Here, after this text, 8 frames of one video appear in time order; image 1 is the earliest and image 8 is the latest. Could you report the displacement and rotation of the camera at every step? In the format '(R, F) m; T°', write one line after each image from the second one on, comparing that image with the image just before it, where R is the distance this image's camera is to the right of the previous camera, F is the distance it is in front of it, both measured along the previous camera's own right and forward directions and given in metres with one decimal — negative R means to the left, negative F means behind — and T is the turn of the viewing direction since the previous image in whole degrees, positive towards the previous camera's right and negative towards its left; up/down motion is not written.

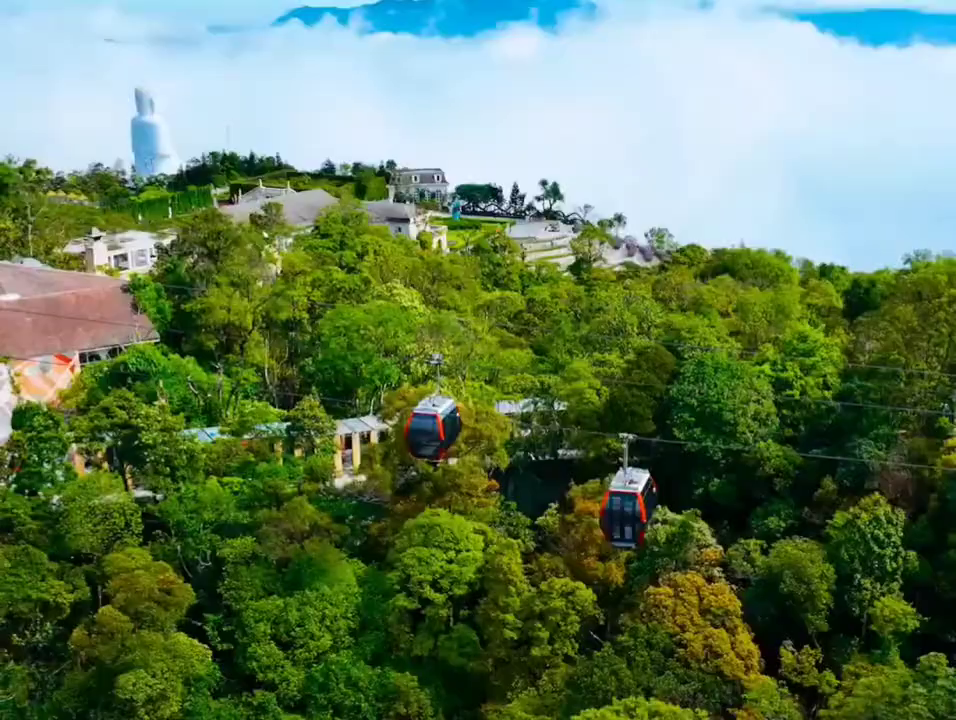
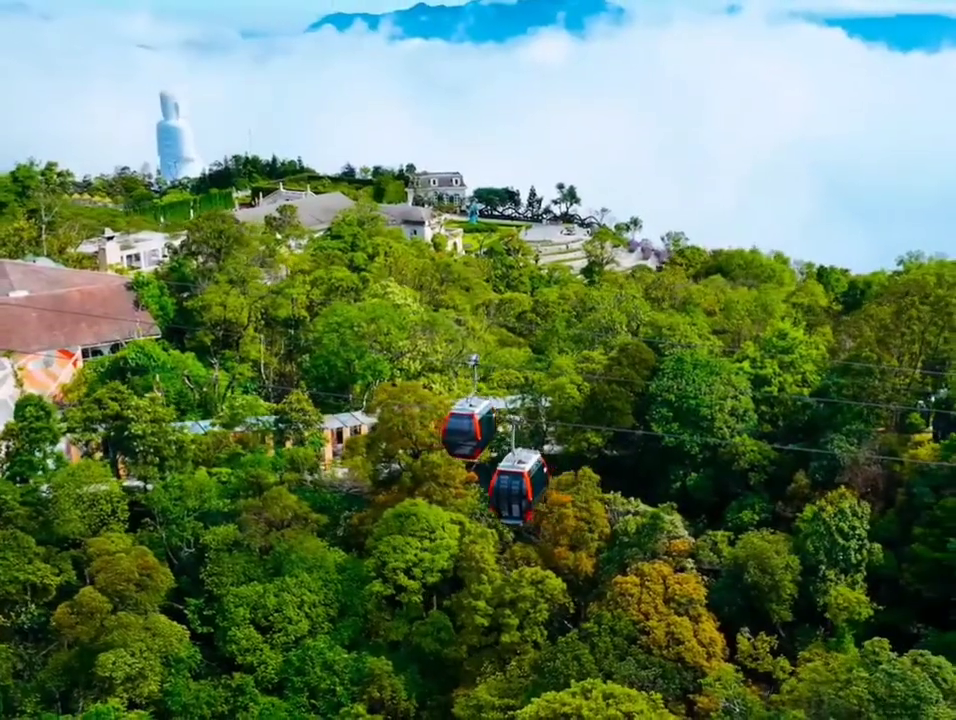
(+1.1, -0.7) m; -1°
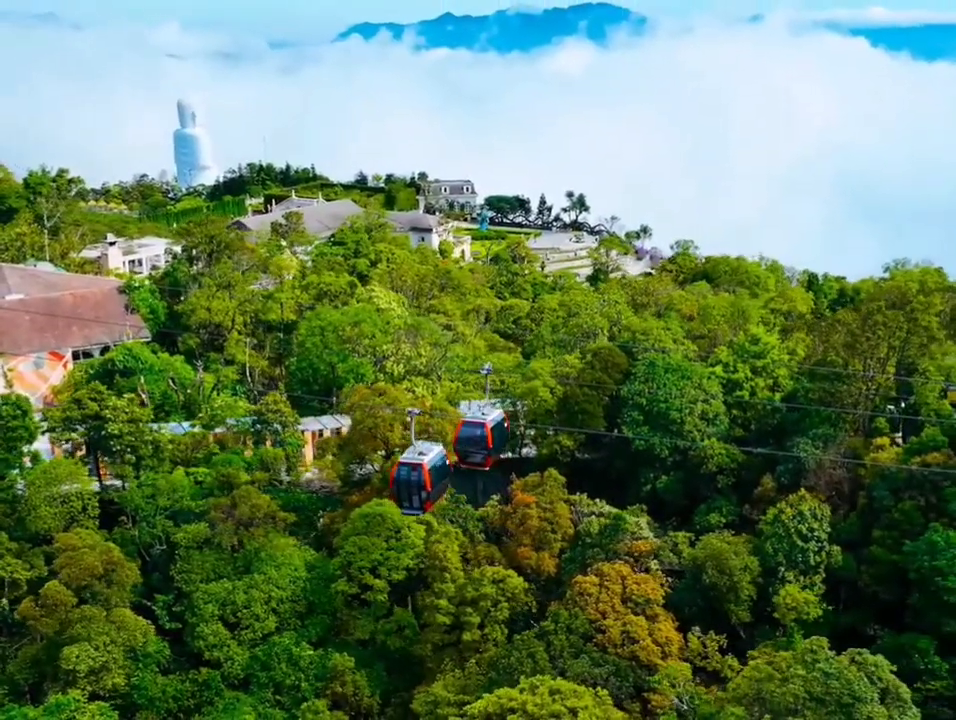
(+1.2, -0.4) m; -1°
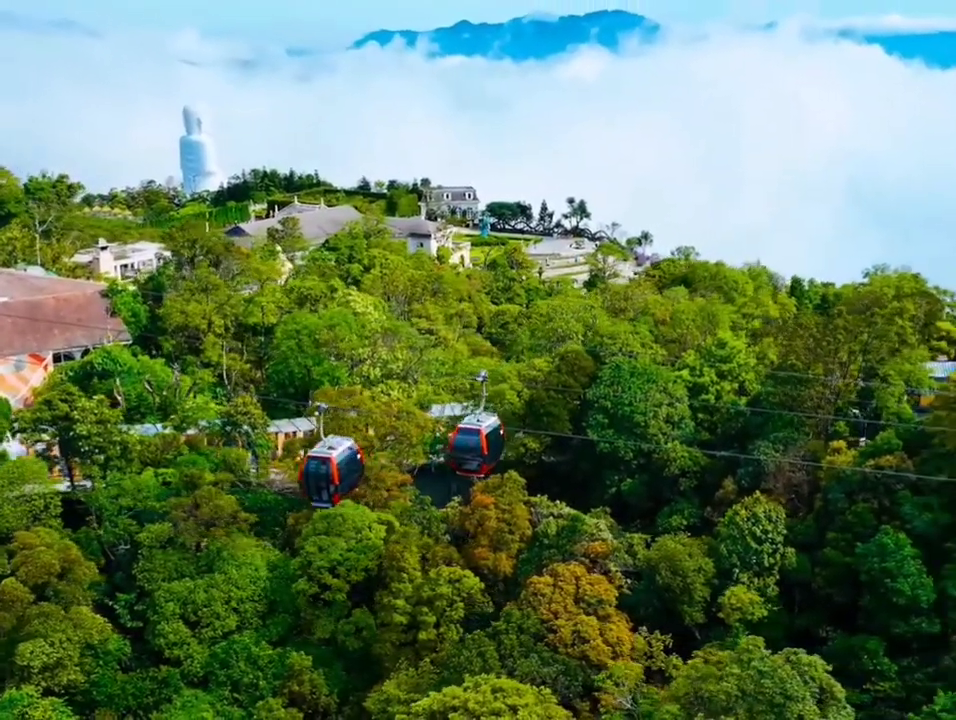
(+1.2, -0.3) m; -1°
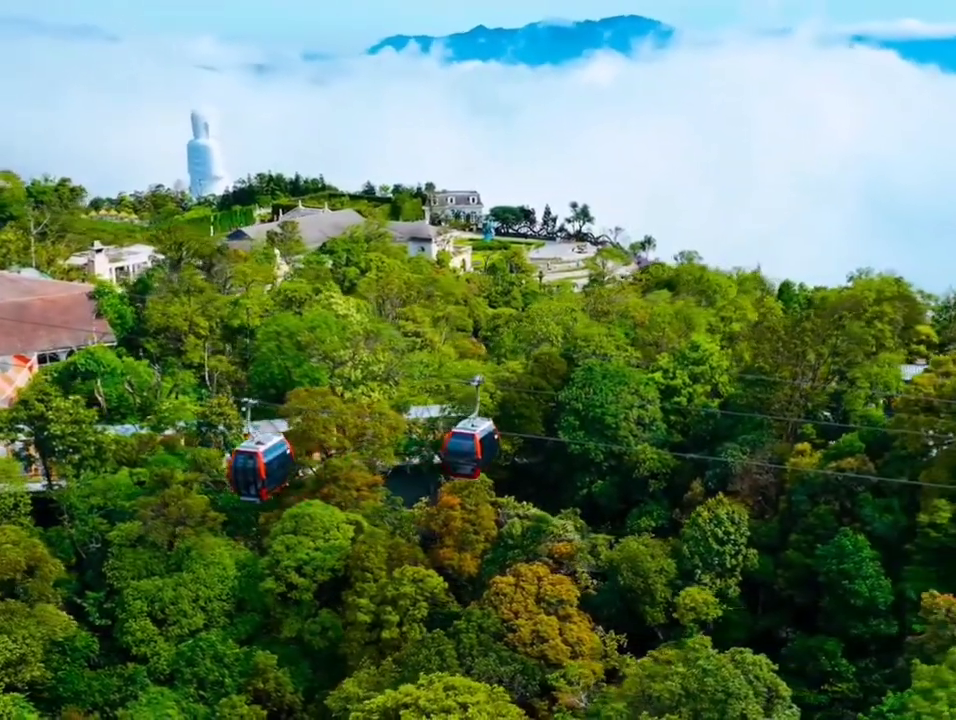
(+1.1, -0.2) m; -1°
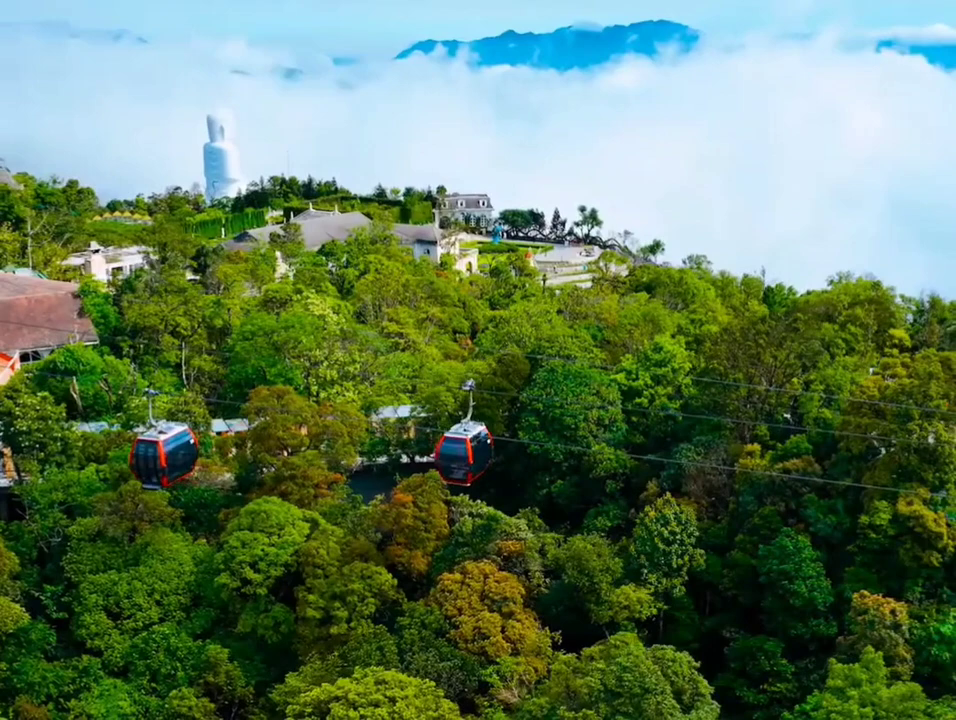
(+1.6, -0.3) m; -1°
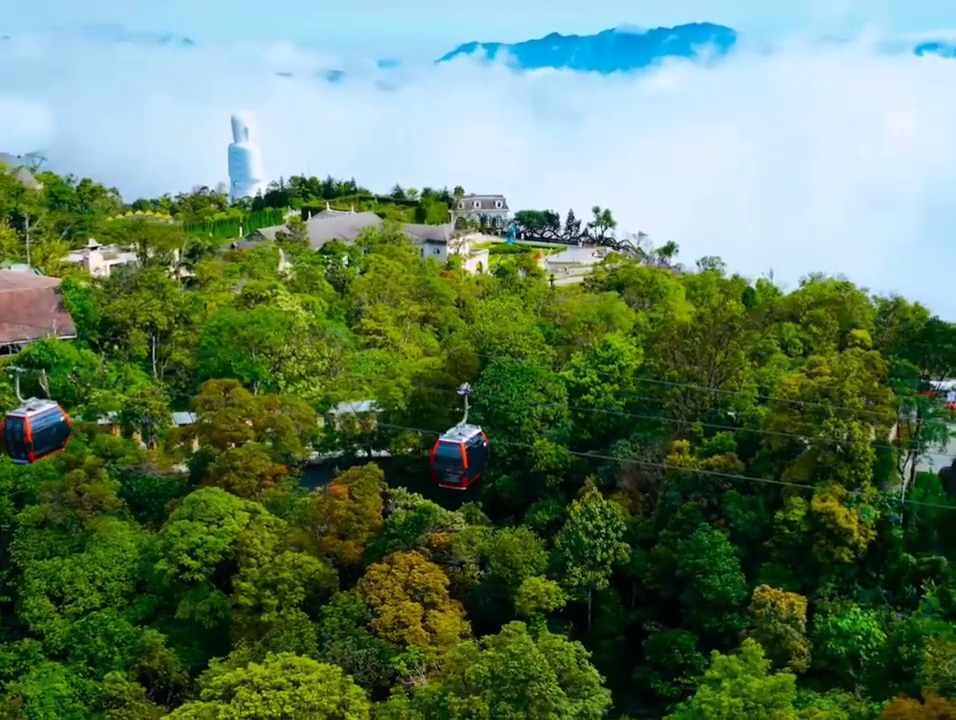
(+2.4, -0.4) m; -2°
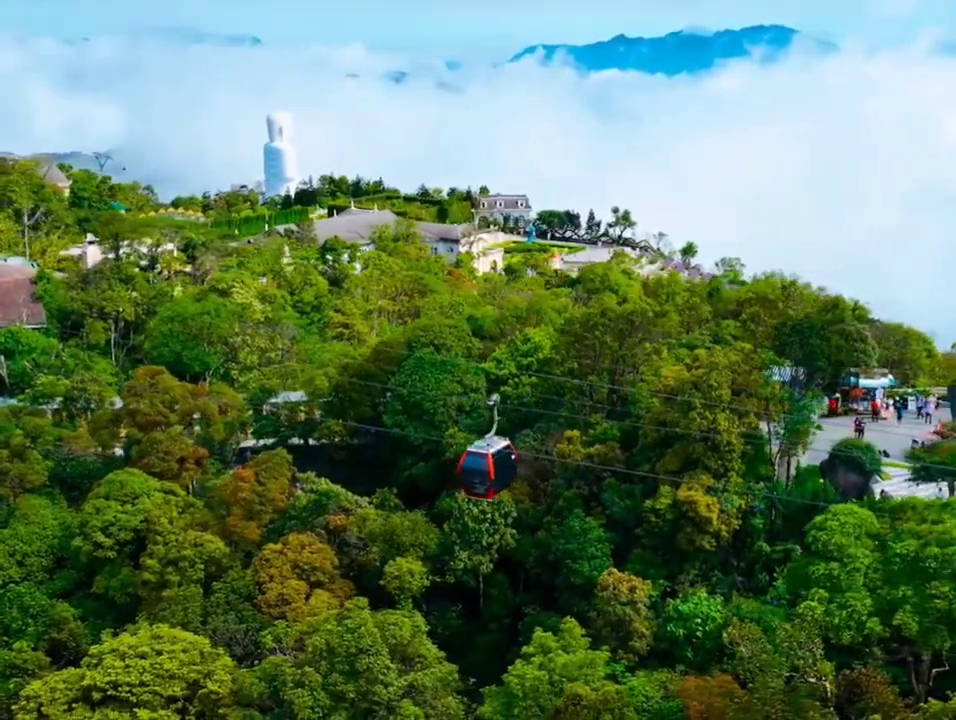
(+3.7, -0.8) m; -3°
